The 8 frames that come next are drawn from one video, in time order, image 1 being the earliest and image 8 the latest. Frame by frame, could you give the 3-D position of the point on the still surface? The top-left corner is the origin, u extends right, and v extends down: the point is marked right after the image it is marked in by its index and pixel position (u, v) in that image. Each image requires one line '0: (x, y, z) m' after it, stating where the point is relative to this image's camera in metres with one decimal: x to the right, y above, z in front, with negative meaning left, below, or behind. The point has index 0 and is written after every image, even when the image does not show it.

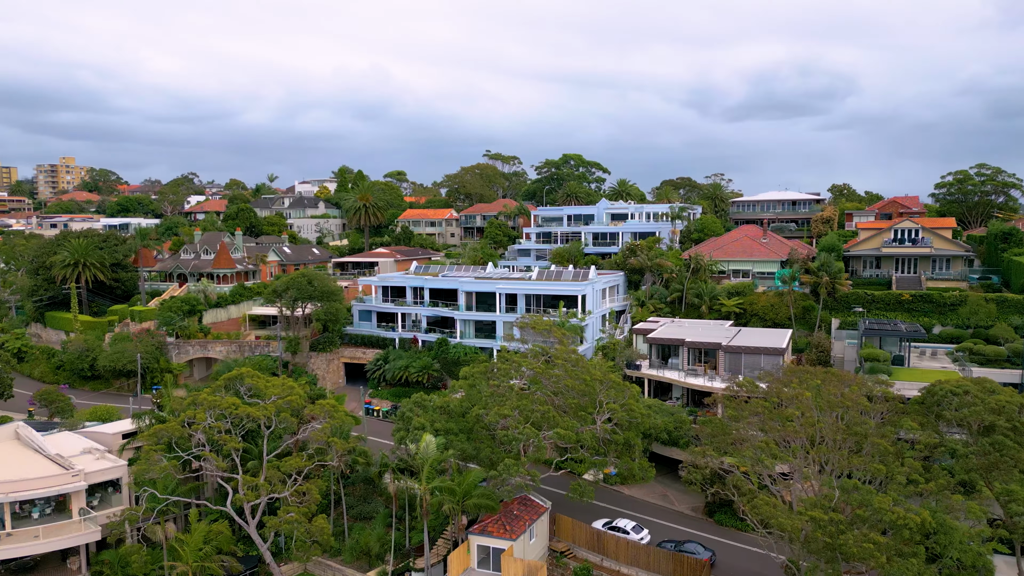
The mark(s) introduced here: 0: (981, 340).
0: (+7.4, -0.7, +11.6) m
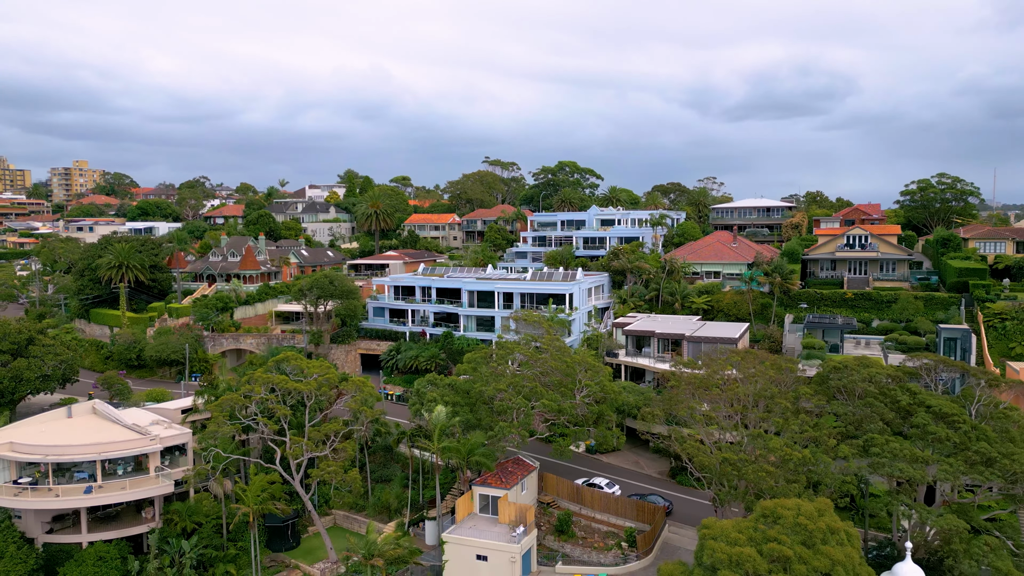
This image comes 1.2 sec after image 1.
0: (+7.4, -0.7, +13.6) m
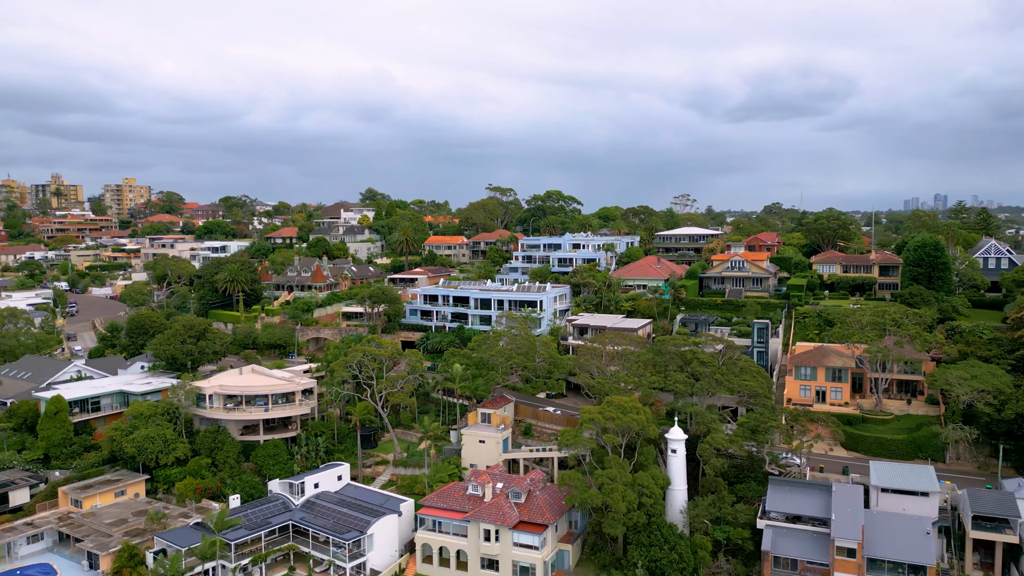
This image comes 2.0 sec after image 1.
0: (+7.1, -1.0, +21.6) m
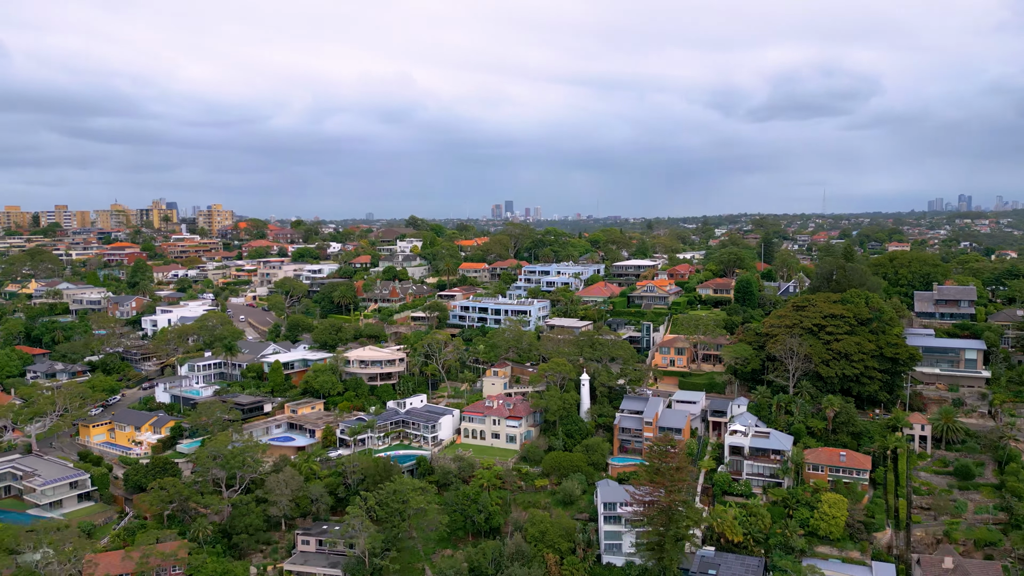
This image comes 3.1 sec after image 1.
0: (+7.0, -1.8, +37.8) m
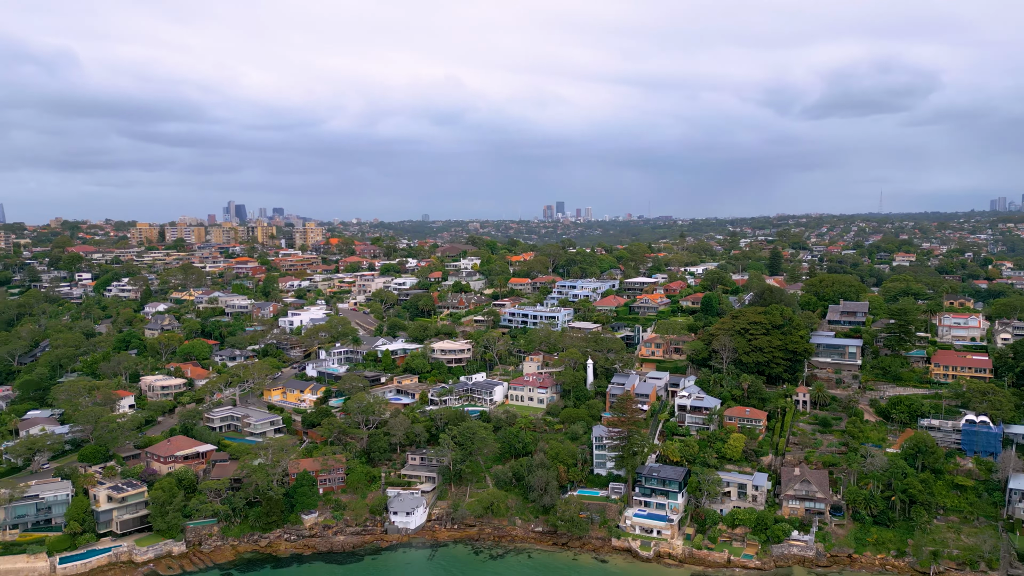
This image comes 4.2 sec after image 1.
0: (+9.5, -2.8, +53.8) m
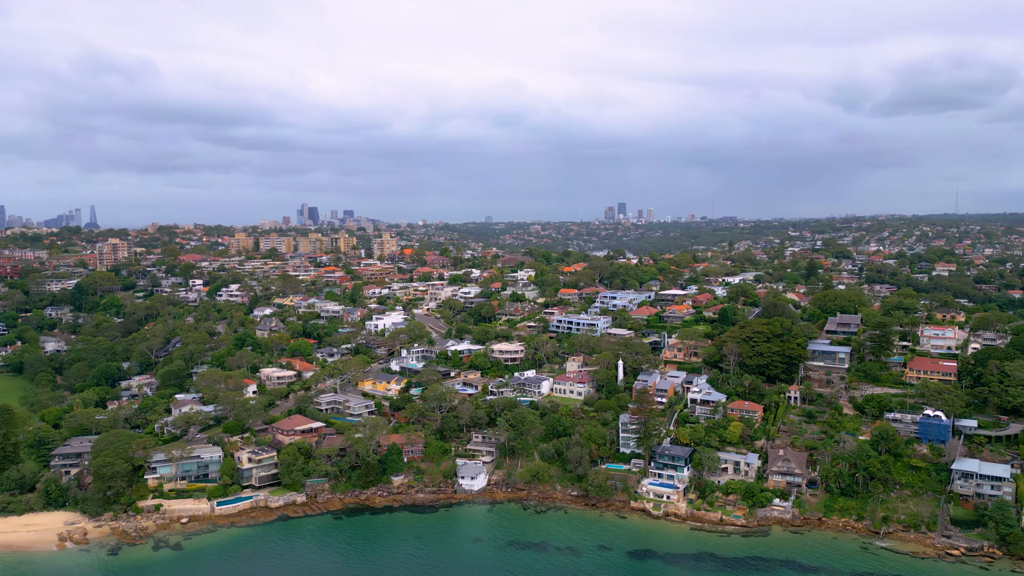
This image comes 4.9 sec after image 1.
0: (+13.7, -3.9, +63.8) m
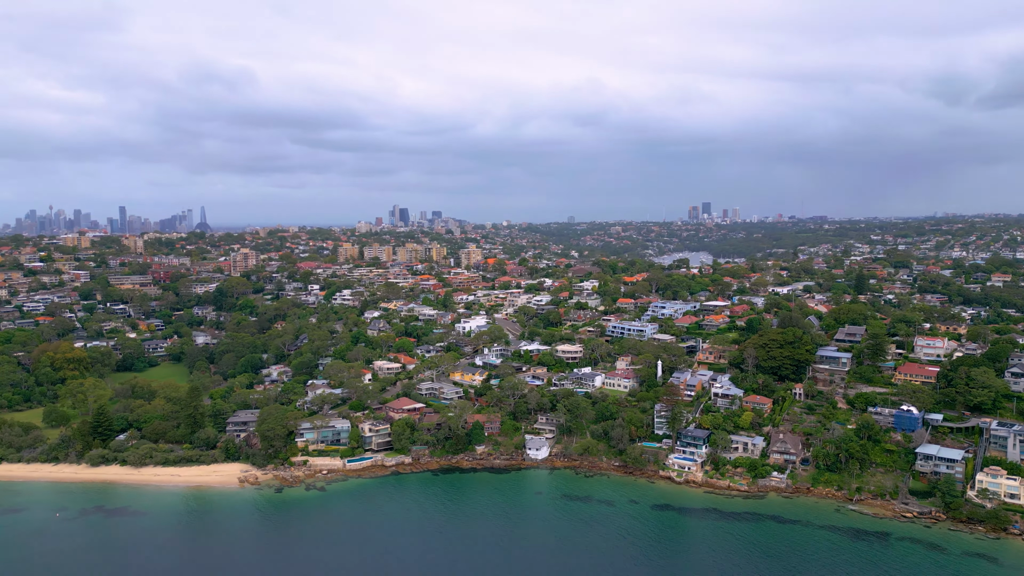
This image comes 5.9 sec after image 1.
0: (+20.3, -5.3, +76.8) m
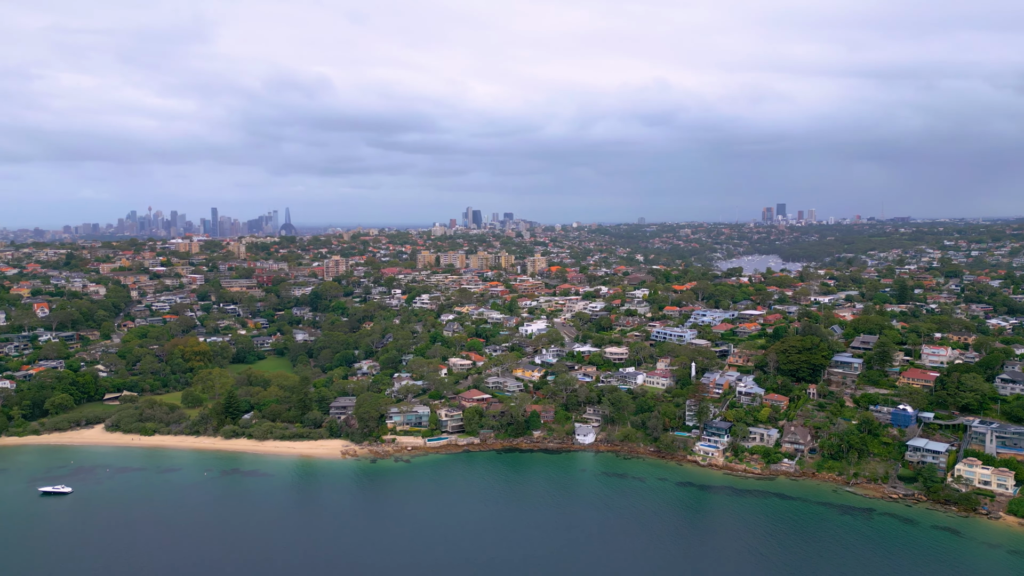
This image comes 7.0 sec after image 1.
0: (+27.1, -6.7, +87.3) m
